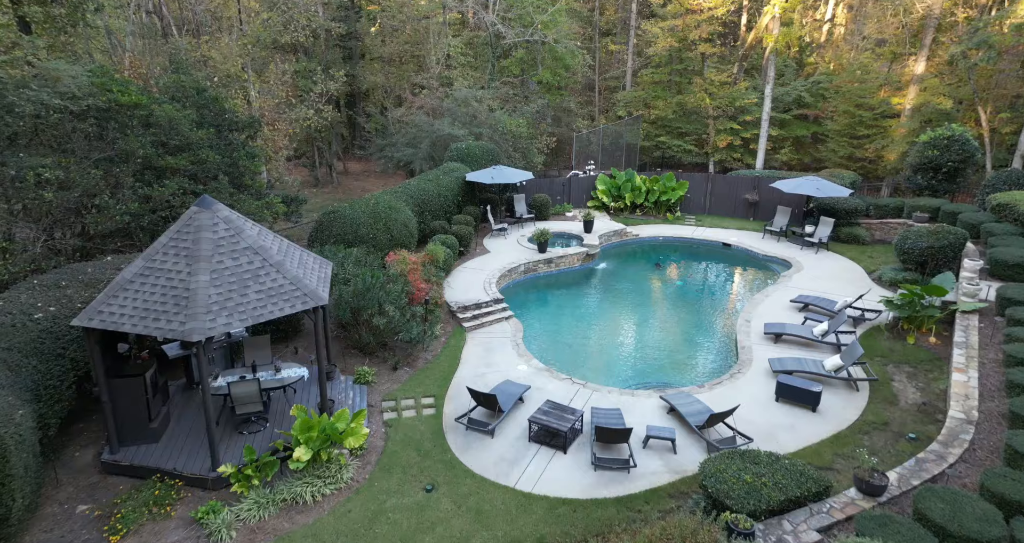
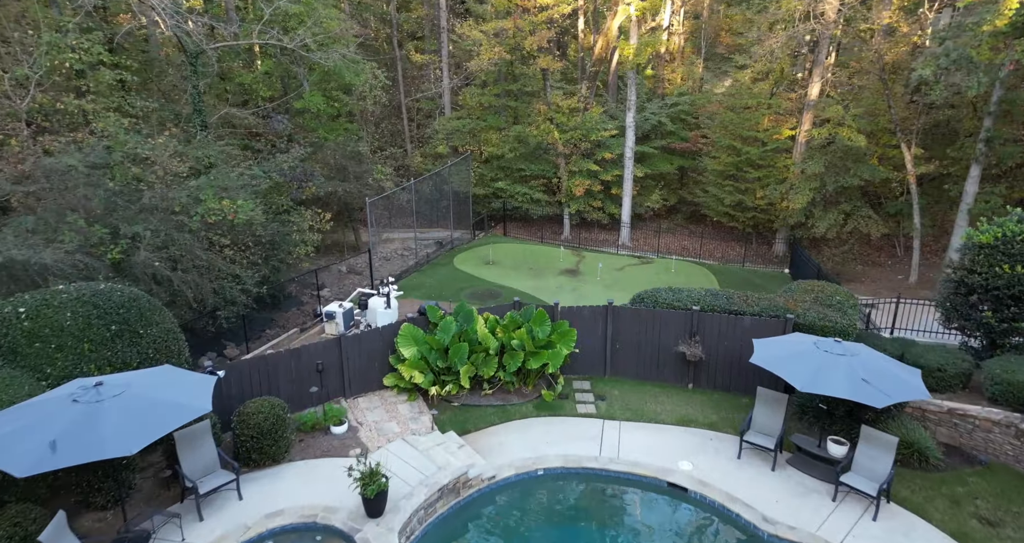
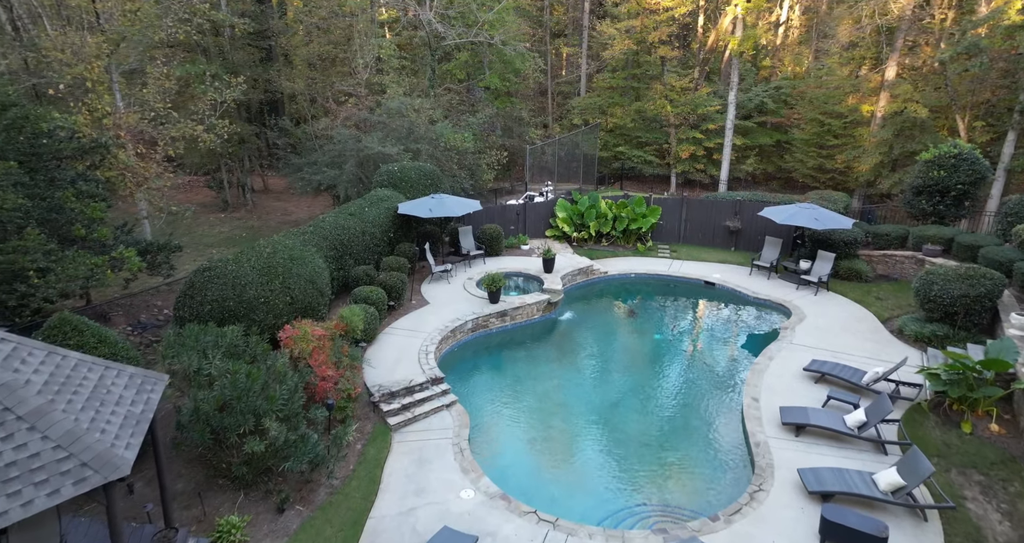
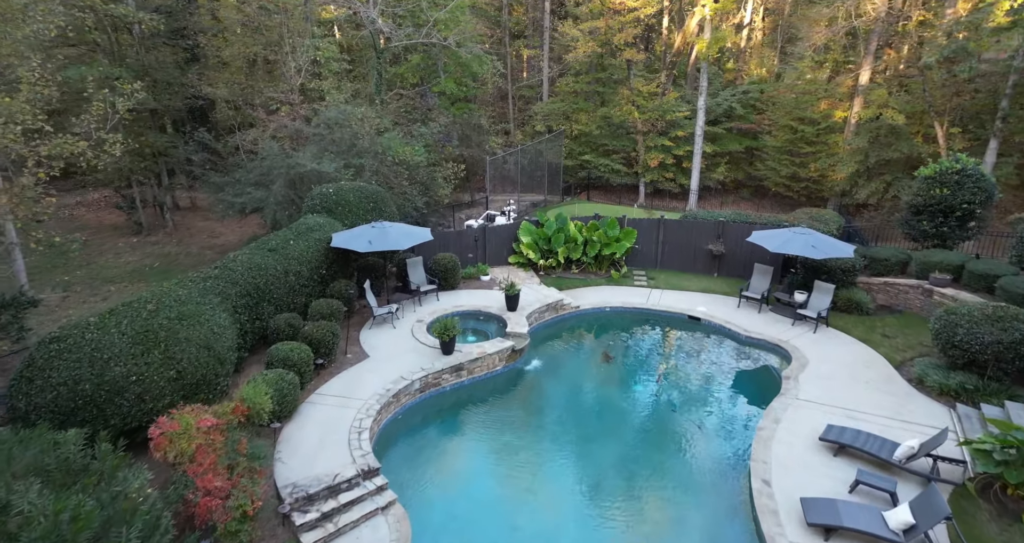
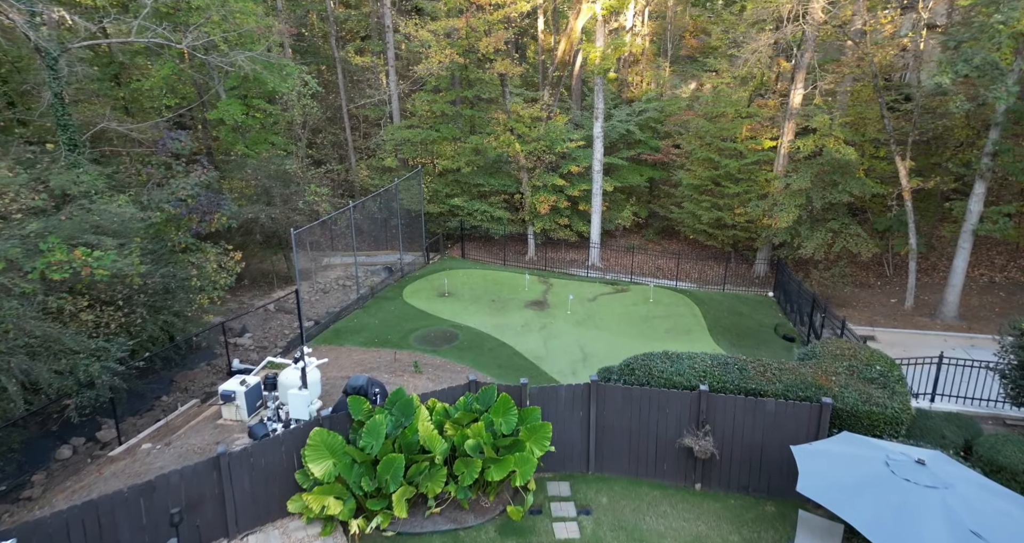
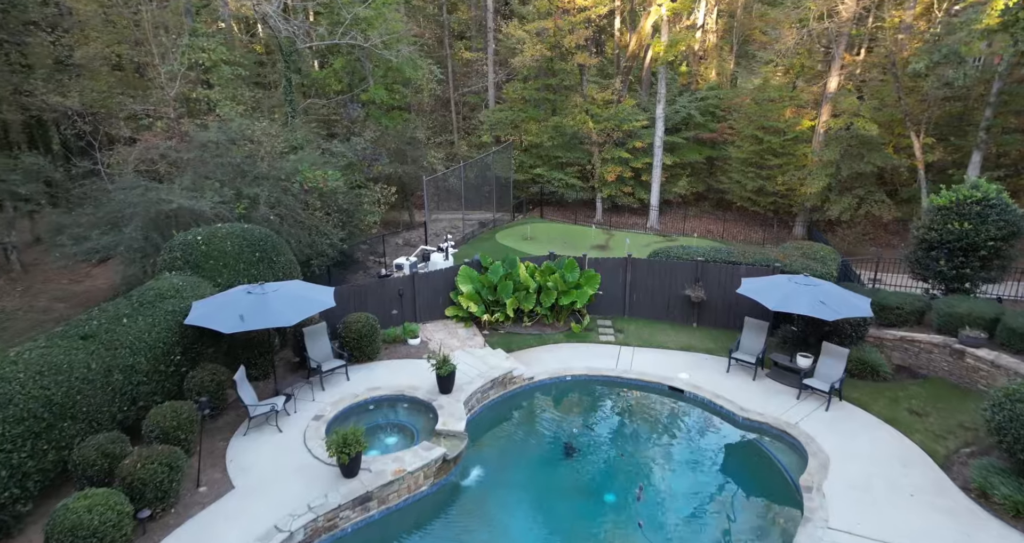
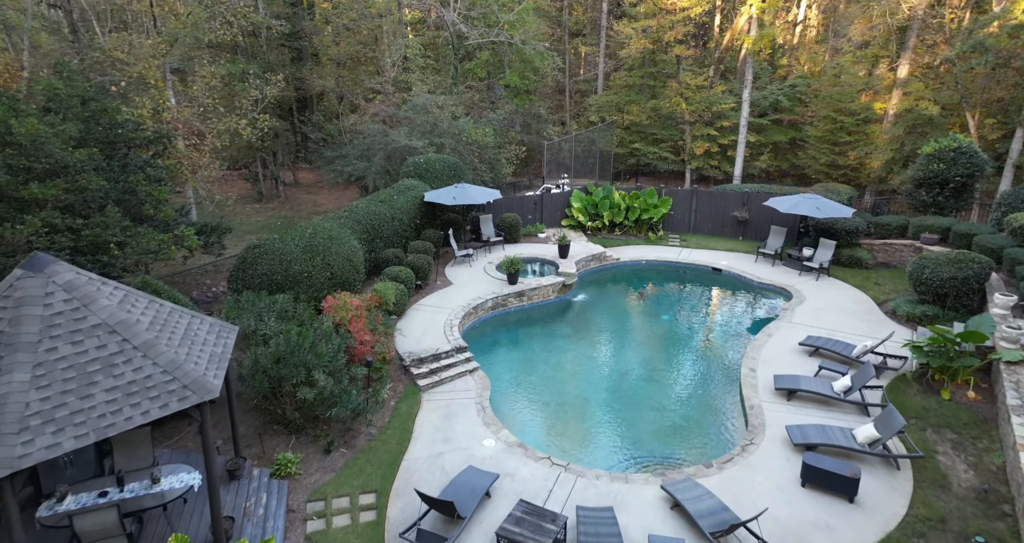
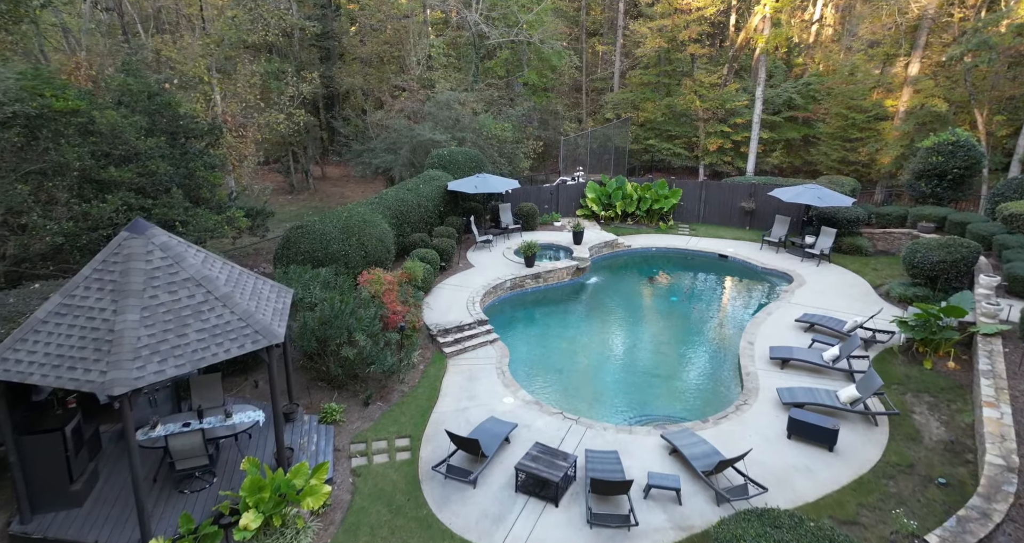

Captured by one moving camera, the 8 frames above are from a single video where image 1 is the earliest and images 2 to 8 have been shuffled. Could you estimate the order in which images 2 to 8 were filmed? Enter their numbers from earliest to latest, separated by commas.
8, 7, 3, 4, 6, 2, 5
